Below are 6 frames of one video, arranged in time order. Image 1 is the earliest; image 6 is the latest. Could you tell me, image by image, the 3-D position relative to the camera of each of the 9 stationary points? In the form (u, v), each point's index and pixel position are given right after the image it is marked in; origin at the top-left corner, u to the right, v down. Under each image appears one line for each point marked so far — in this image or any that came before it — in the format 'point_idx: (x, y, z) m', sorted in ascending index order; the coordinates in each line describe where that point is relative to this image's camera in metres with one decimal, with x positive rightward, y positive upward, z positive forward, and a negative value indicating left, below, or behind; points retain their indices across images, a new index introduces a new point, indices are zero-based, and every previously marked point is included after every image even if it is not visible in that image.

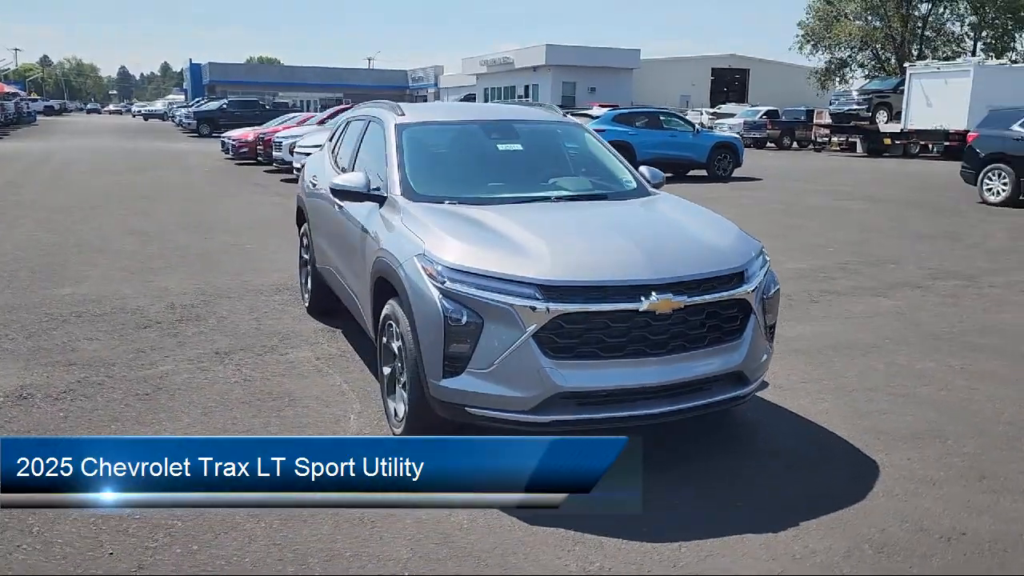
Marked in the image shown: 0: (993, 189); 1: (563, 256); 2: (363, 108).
0: (+9.1, +1.9, +16.1) m
1: (+0.3, +0.2, +4.1) m
2: (-1.1, +1.4, +6.6) m
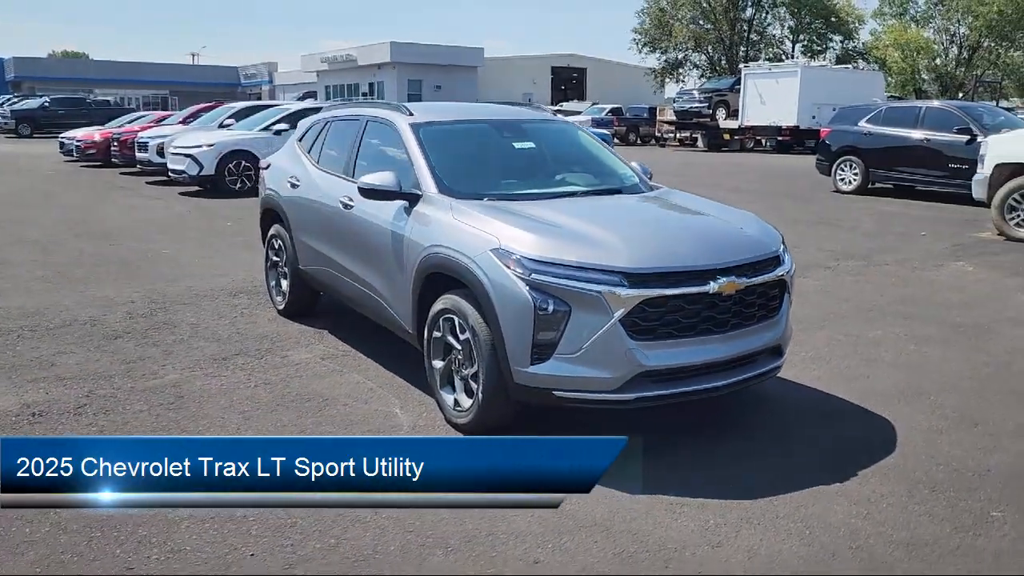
0: (+7.0, +2.3, +17.9) m
1: (+0.6, +0.2, +4.4) m
2: (-1.2, +1.4, +6.6) m
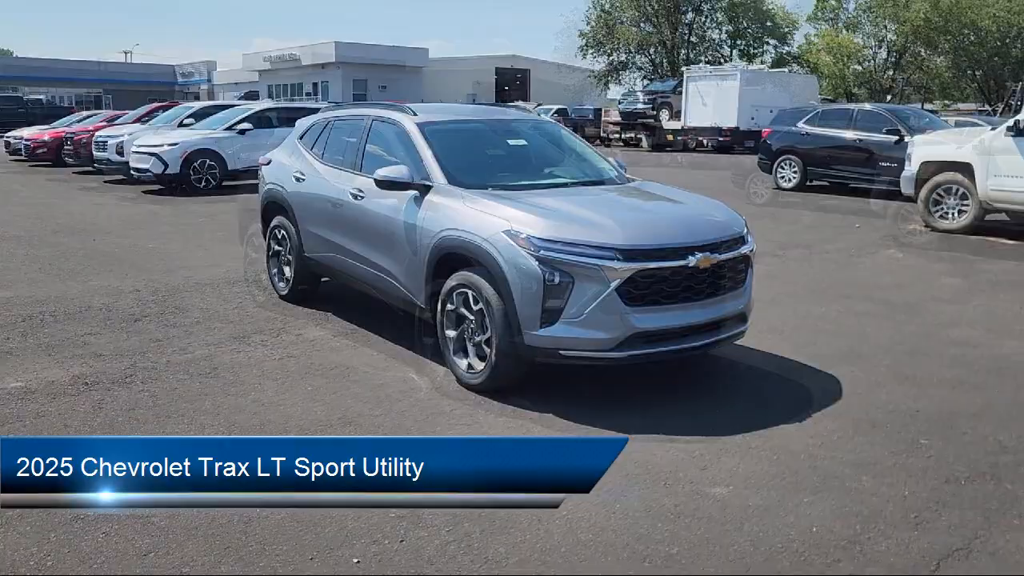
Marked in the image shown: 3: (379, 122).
0: (+6.1, +2.5, +19.0) m
1: (+0.7, +0.4, +5.2) m
2: (-1.3, +1.5, +7.3) m
3: (-1.1, +1.4, +6.9) m
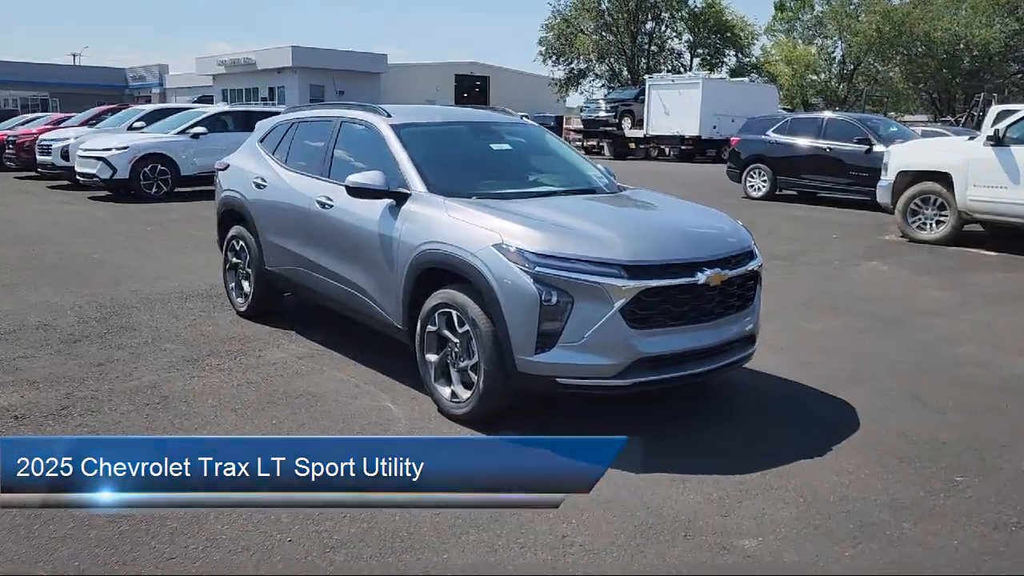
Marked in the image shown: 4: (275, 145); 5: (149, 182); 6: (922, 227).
0: (+5.4, +2.3, +18.8) m
1: (+0.6, +0.3, +4.7) m
2: (-1.5, +1.4, +6.7) m
3: (-1.2, +1.2, +6.4) m
4: (-2.0, +1.2, +7.1) m
5: (-7.3, +2.1, +17.1) m
6: (+6.0, +0.9, +12.5) m
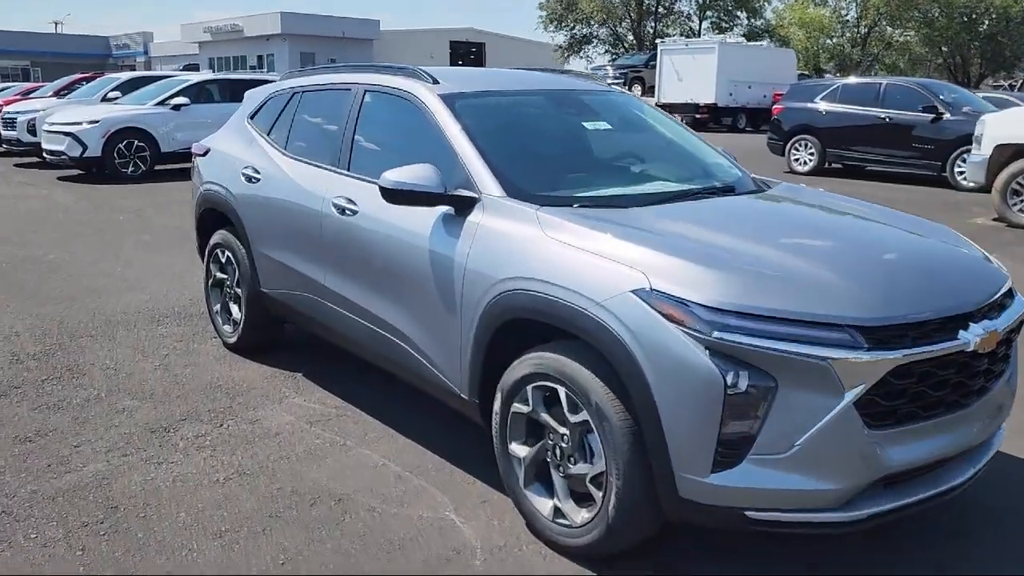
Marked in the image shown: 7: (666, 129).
0: (+5.8, +2.6, +17.0) m
1: (+1.1, 0.0, +2.9) m
2: (-1.0, +1.2, +4.8) m
3: (-0.7, +1.0, +4.5) m
4: (-1.5, +1.0, +5.3) m
5: (-6.9, +2.3, +15.2) m
6: (+6.4, +1.0, +10.7) m
7: (+0.9, +0.9, +4.8) m
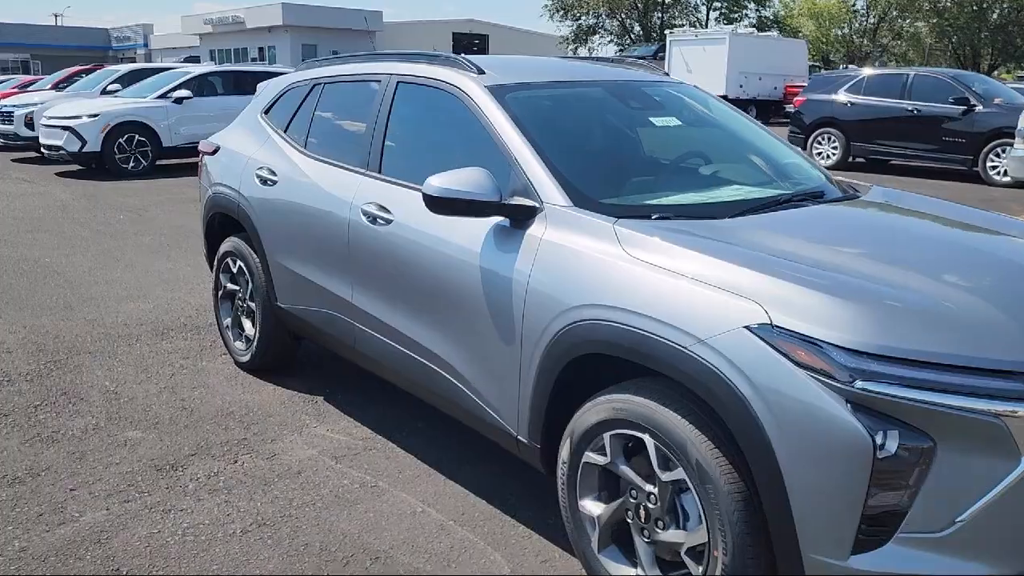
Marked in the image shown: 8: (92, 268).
0: (+6.0, +2.6, +16.4) m
1: (+1.4, -0.1, +2.4) m
2: (-0.7, +1.1, +4.3) m
3: (-0.5, +1.0, +4.0) m
4: (-1.2, +1.0, +4.7) m
5: (-6.7, +2.3, +14.7) m
6: (+6.7, +0.9, +10.2) m
7: (+1.1, +0.8, +4.3) m
8: (-3.8, +0.2, +7.7) m
